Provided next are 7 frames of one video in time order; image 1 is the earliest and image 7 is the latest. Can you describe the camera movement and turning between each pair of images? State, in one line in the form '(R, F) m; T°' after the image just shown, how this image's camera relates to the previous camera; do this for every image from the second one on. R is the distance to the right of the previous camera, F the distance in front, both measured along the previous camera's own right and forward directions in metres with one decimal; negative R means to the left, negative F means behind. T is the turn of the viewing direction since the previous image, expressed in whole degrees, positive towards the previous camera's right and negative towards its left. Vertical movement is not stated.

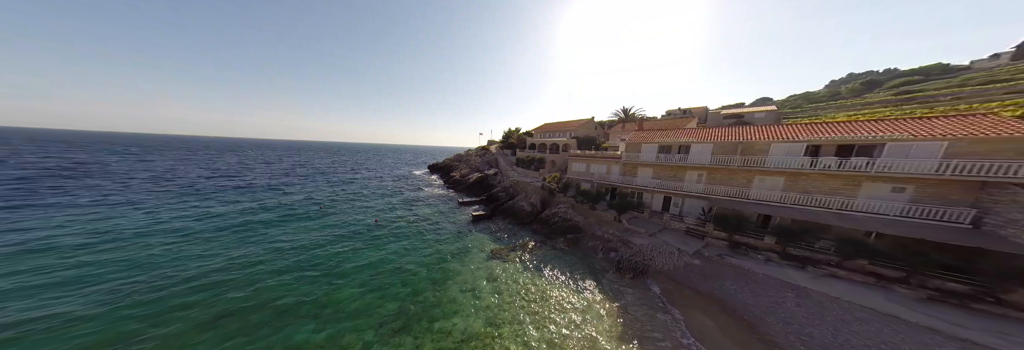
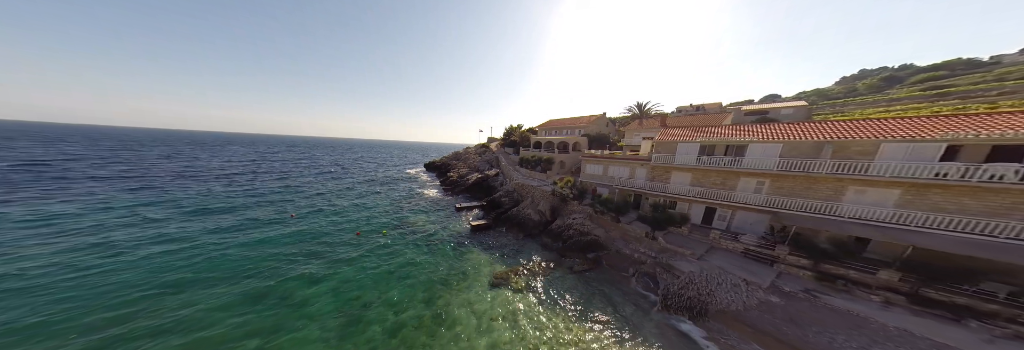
(-1.2, +3.5) m; +1°
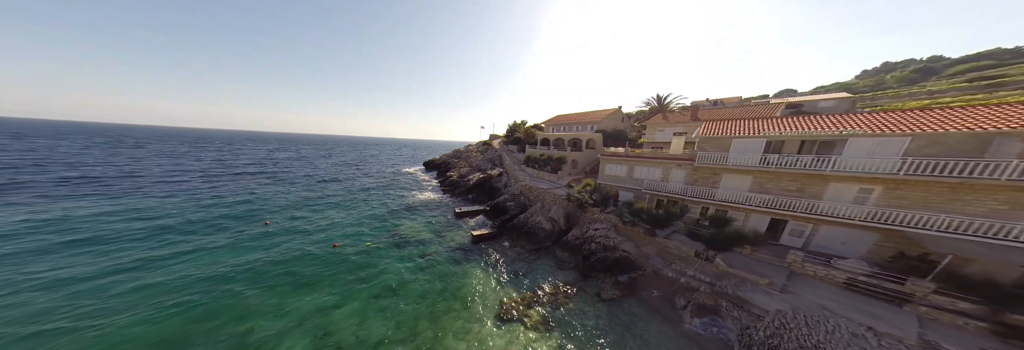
(-1.0, +3.5) m; 0°
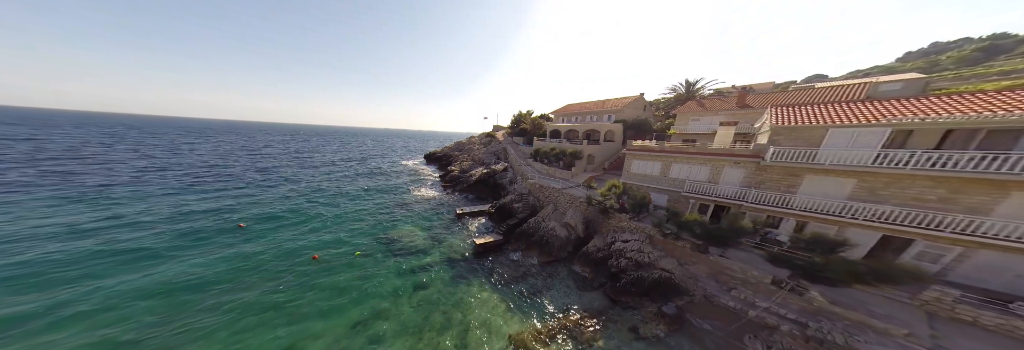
(-0.6, +3.4) m; -1°
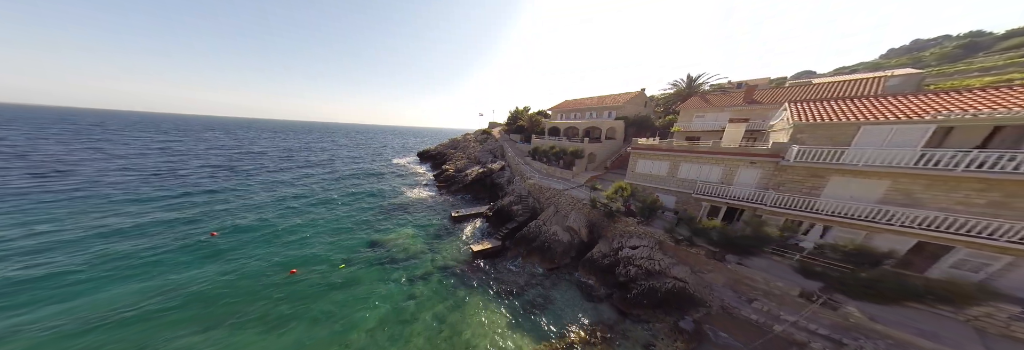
(-0.5, +1.3) m; +2°
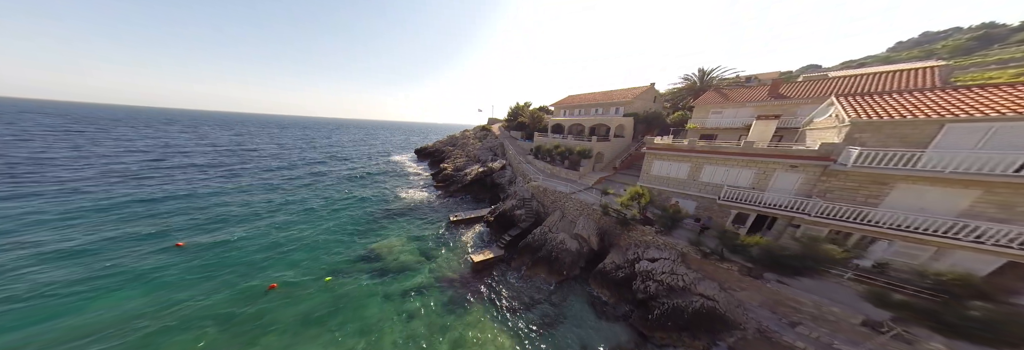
(-0.4, +1.7) m; +1°
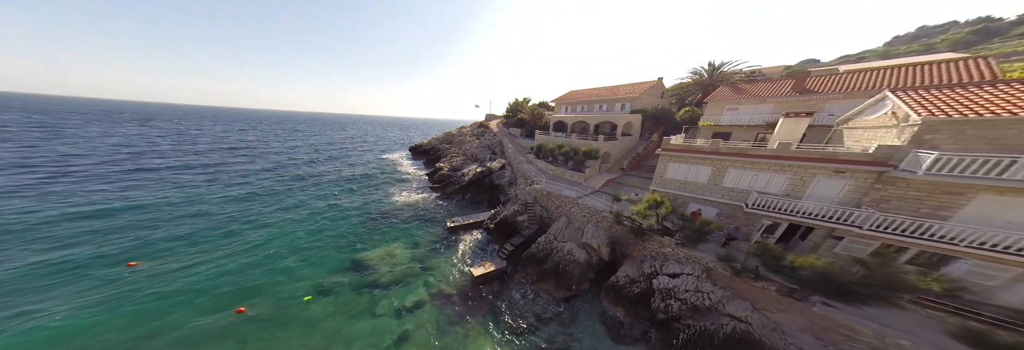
(-0.5, +1.7) m; +1°
